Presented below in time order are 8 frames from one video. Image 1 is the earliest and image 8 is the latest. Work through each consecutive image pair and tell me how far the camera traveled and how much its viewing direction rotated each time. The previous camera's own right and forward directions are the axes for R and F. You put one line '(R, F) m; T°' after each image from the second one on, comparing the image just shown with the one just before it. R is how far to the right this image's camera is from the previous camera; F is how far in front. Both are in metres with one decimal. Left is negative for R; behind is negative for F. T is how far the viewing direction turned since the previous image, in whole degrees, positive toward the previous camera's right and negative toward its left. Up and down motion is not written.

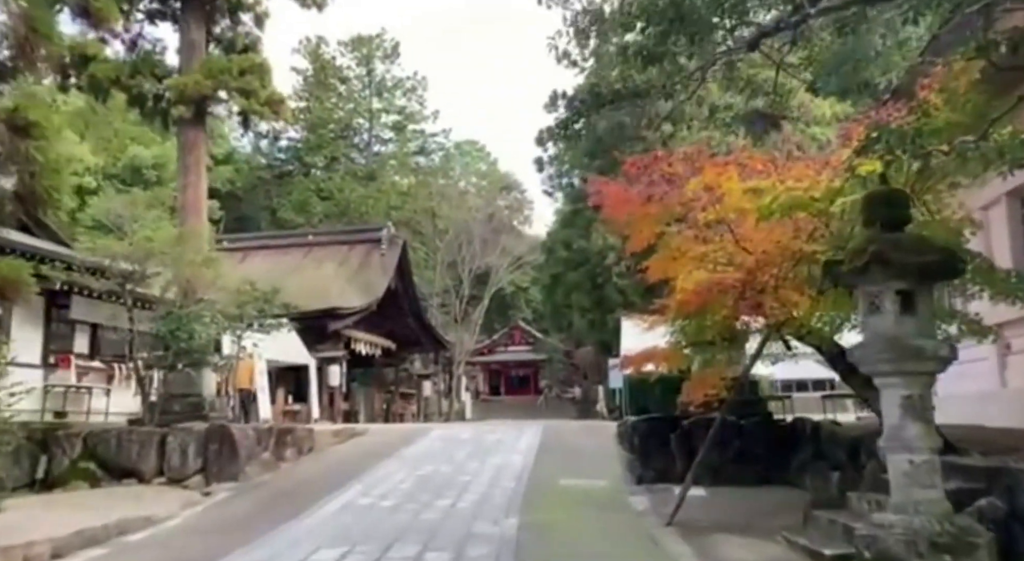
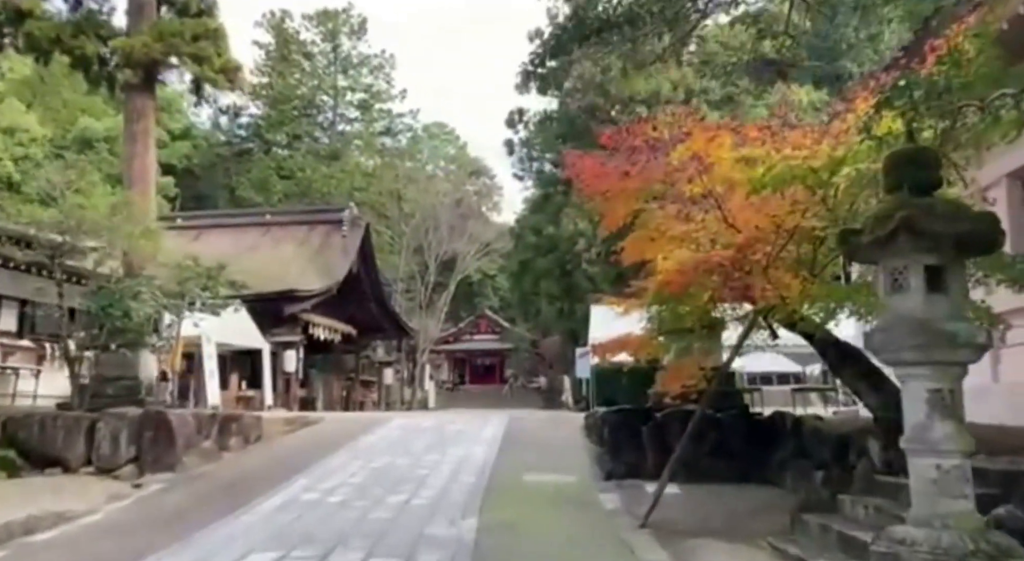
(0.0, +0.7) m; +2°
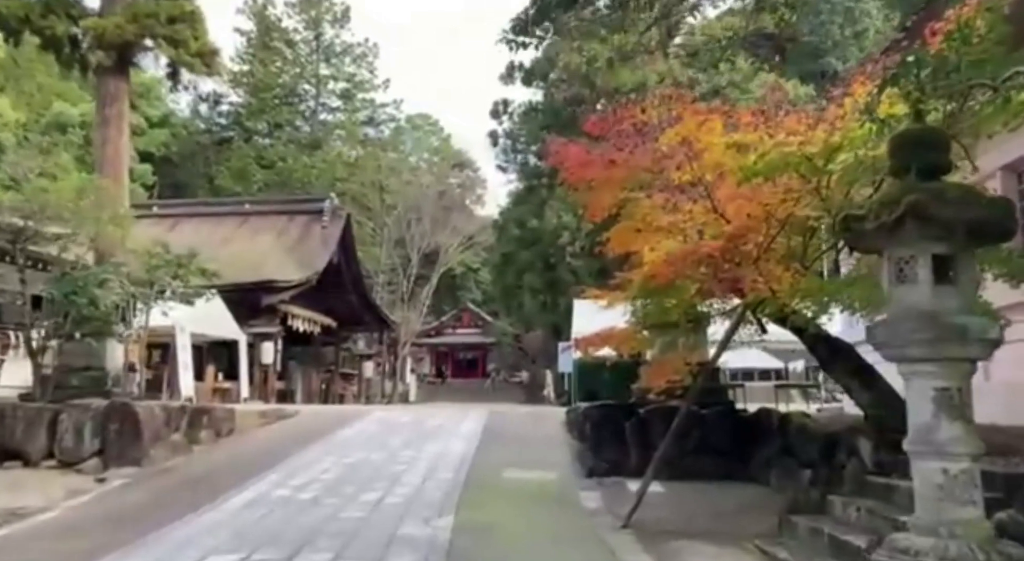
(0.0, +0.3) m; +1°
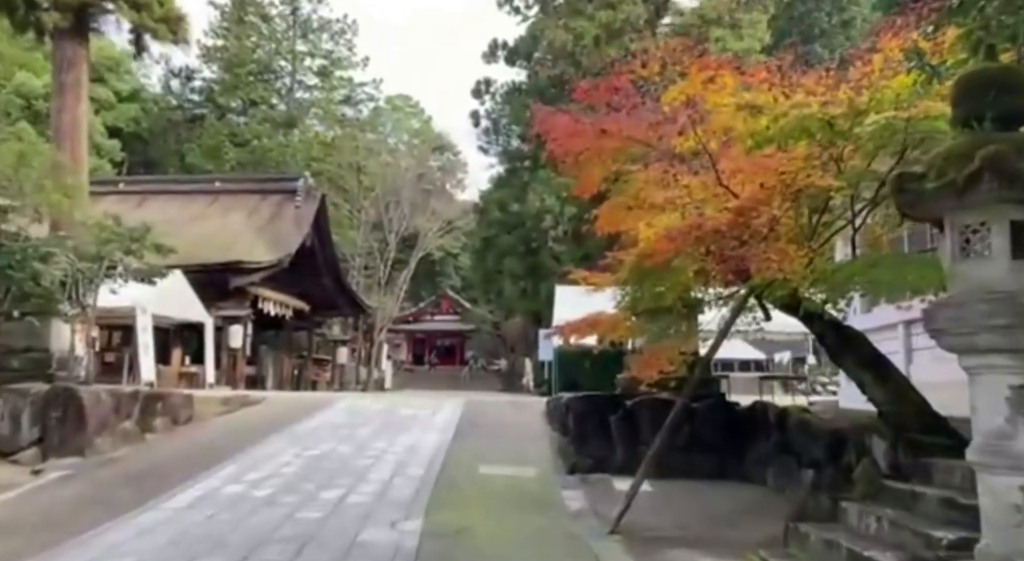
(0.0, +0.7) m; +1°
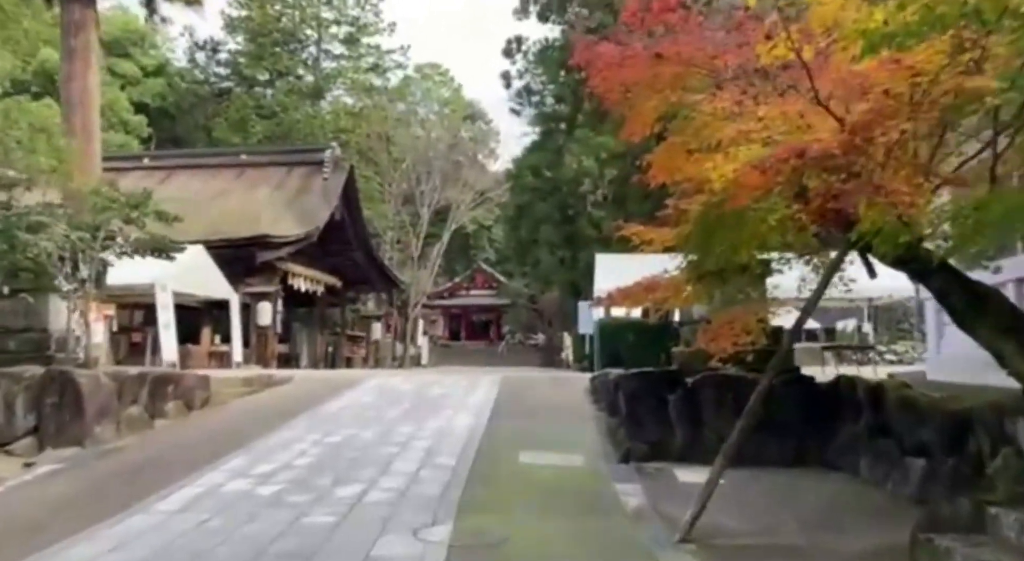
(0.0, +1.0) m; -2°
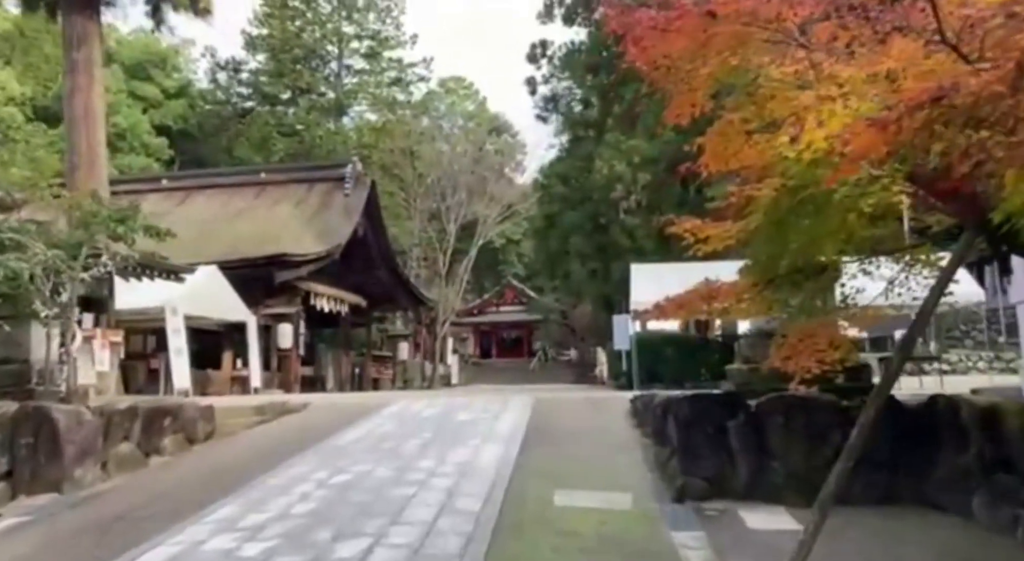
(0.0, +1.0) m; -2°
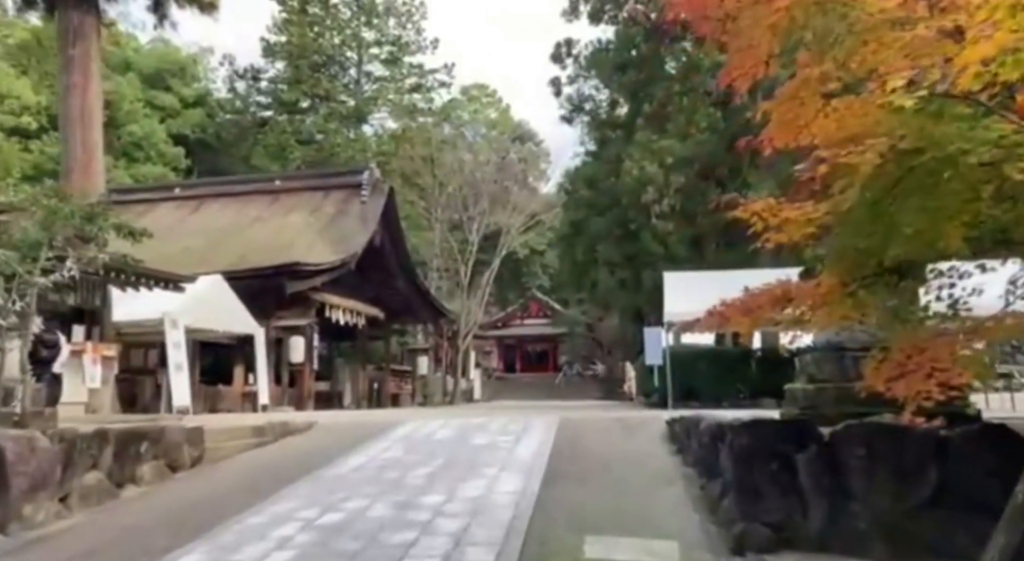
(0.0, +1.0) m; -2°
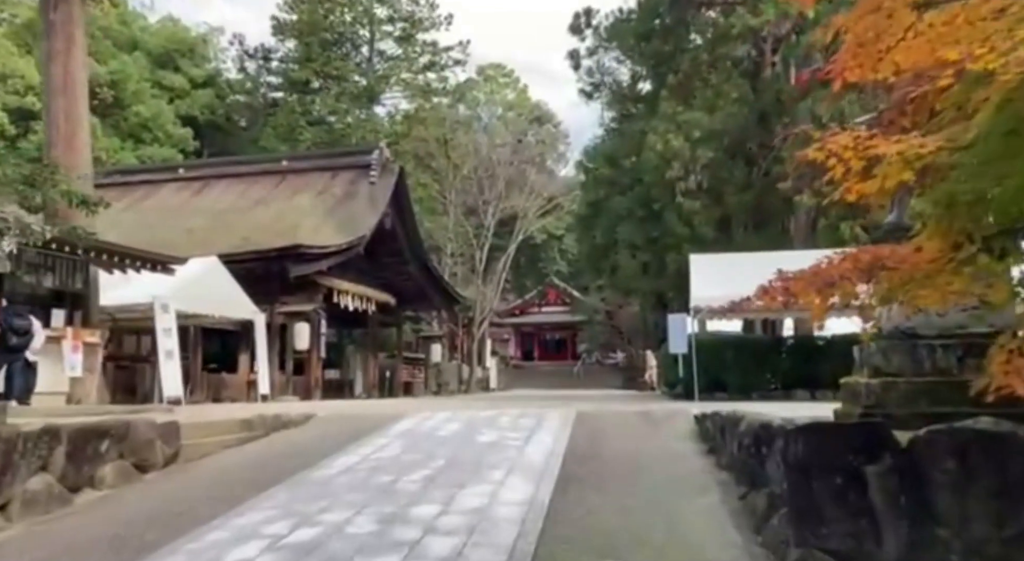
(+0.1, +0.9) m; -1°
